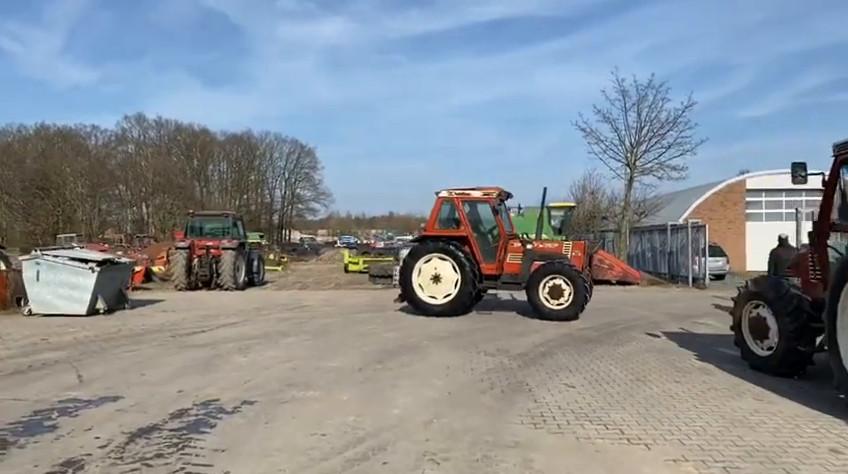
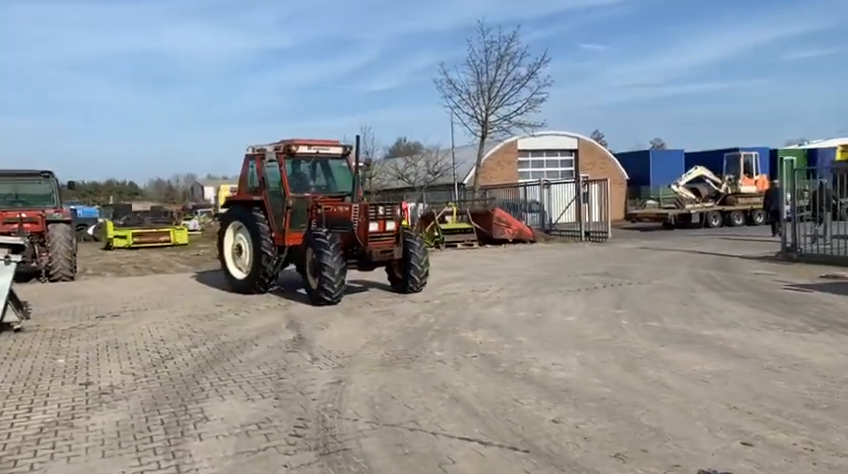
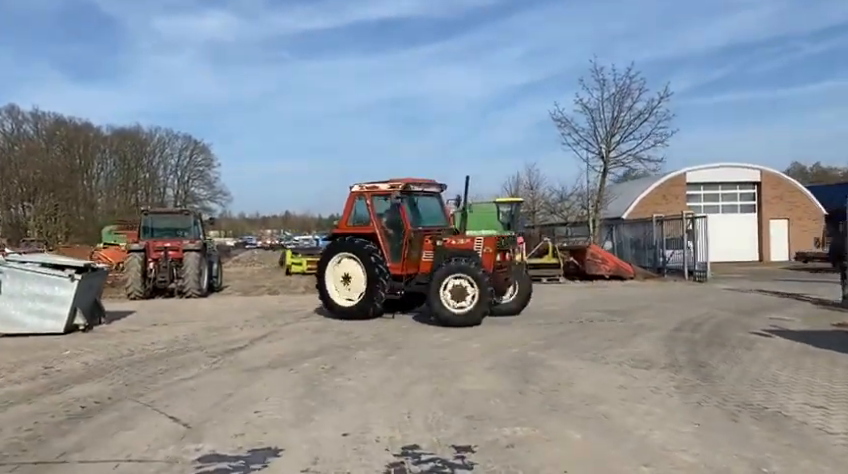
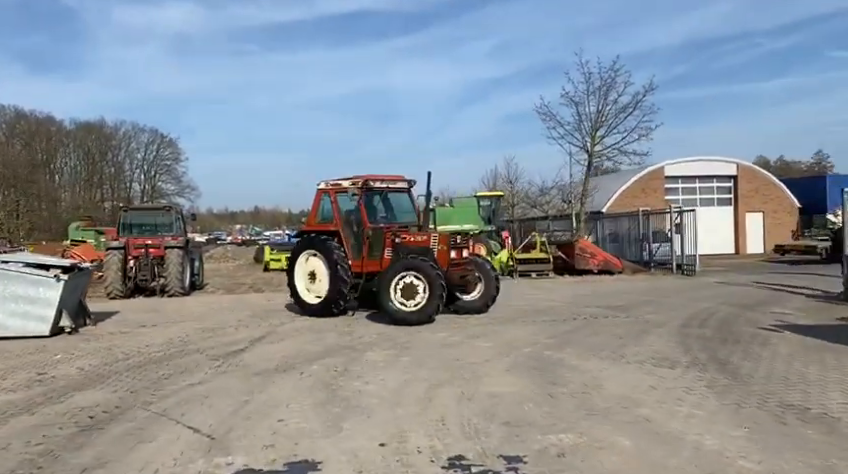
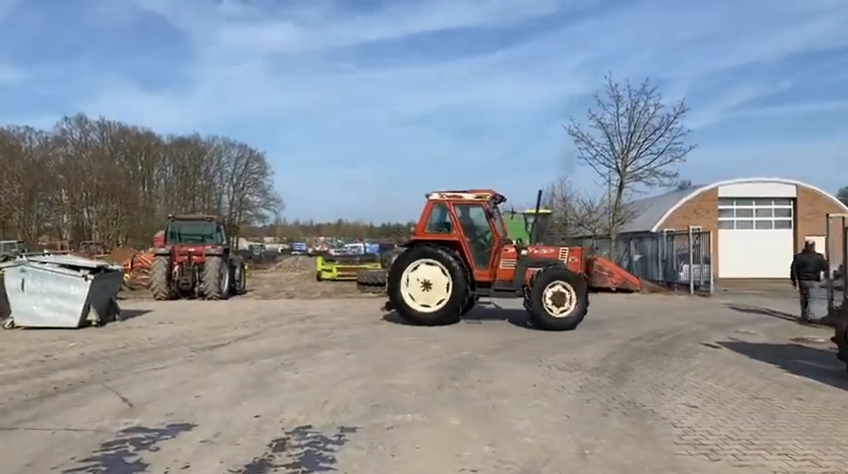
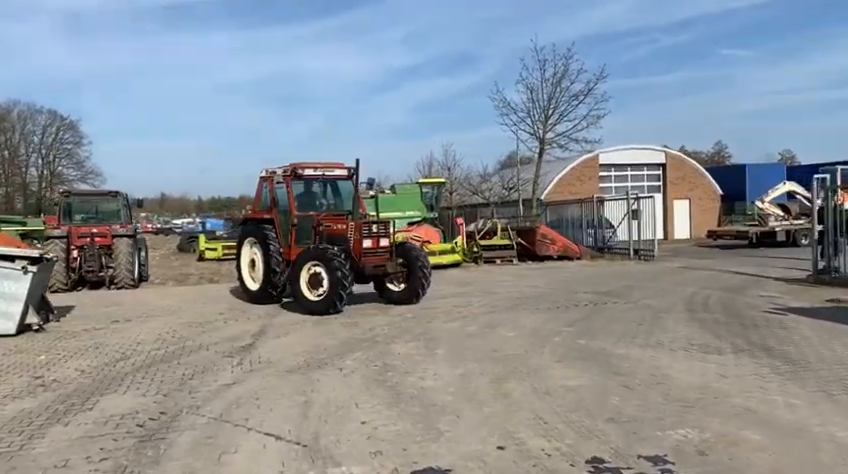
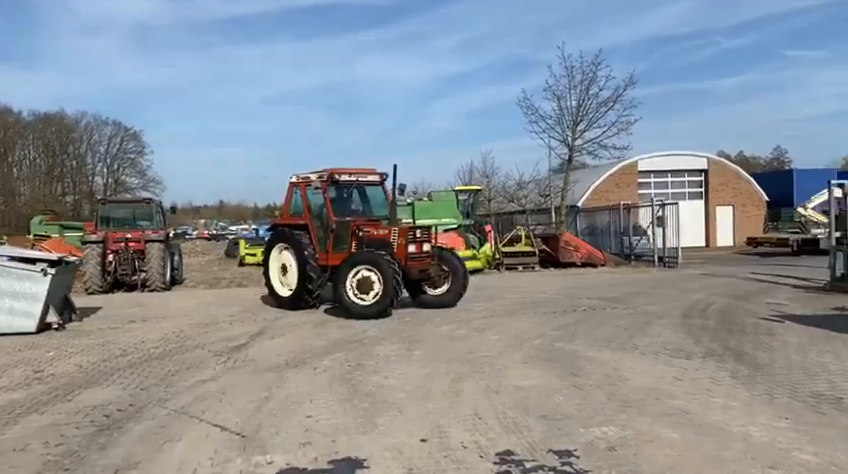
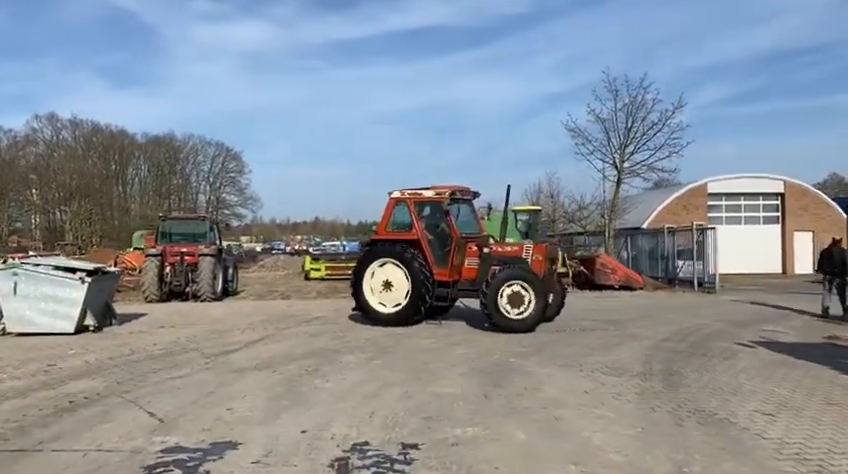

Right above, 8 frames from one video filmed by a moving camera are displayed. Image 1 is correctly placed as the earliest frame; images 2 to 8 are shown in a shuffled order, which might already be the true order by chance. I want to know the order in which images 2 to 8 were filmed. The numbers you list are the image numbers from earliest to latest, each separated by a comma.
5, 8, 3, 4, 7, 6, 2
